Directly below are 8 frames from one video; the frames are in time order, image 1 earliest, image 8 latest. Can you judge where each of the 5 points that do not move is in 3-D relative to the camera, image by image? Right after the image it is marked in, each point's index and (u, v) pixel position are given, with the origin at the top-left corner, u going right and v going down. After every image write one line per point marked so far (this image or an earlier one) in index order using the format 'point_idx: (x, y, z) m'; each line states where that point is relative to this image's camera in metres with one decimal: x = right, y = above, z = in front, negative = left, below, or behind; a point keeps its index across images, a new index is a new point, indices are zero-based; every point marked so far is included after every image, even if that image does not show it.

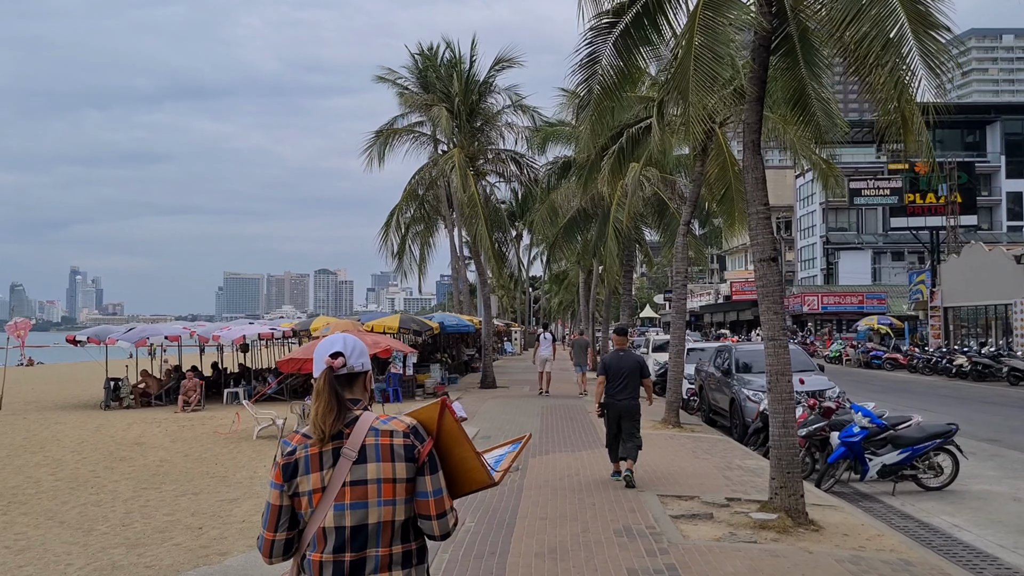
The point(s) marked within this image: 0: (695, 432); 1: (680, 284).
0: (+3.1, -2.4, +13.1) m
1: (+2.9, 0.0, +13.8) m
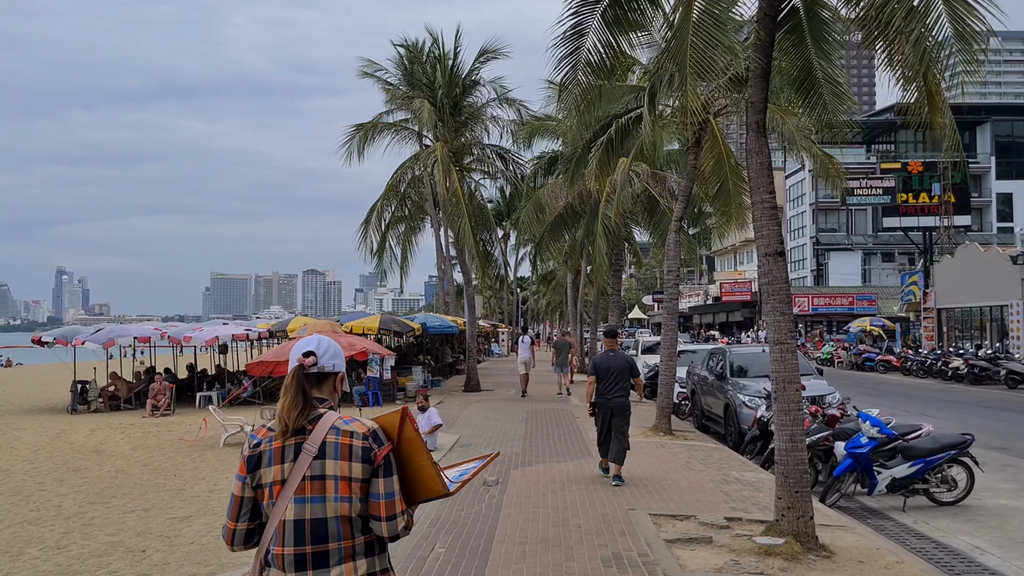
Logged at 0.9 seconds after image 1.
0: (+2.8, -2.4, +12.4) m
1: (+2.6, +0.1, +13.1) m
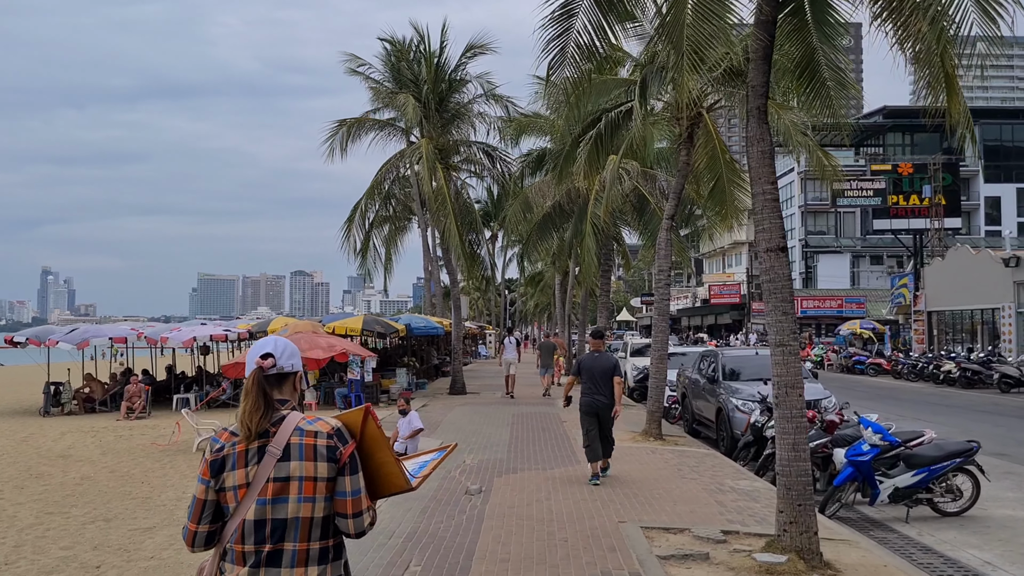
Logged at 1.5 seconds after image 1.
0: (+2.6, -2.4, +12.0) m
1: (+2.4, +0.1, +12.7) m
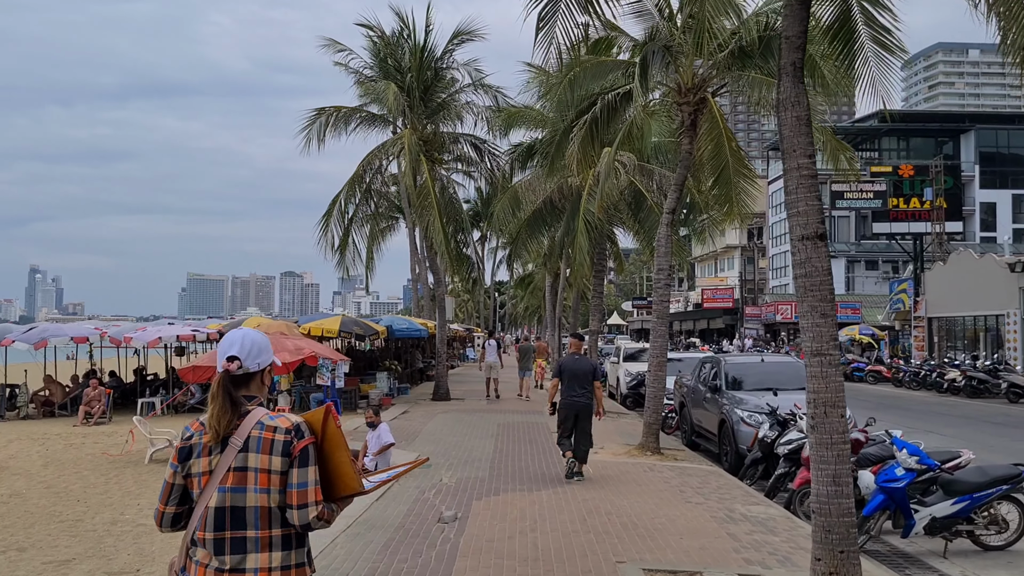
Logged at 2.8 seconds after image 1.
0: (+2.3, -2.4, +11.0) m
1: (+2.2, 0.0, +11.6) m
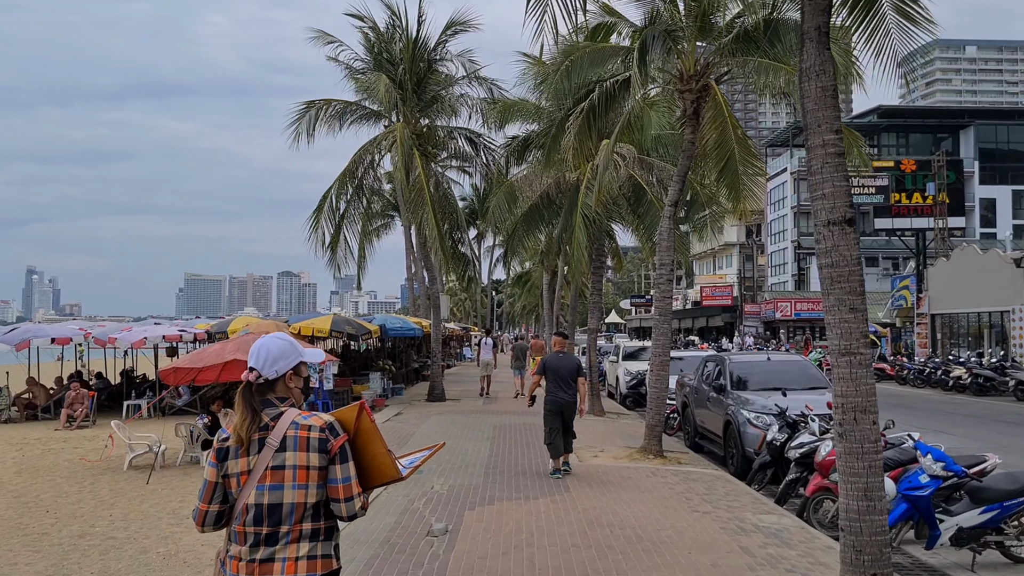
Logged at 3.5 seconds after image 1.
0: (+2.3, -2.3, +10.5) m
1: (+2.1, +0.1, +11.1) m
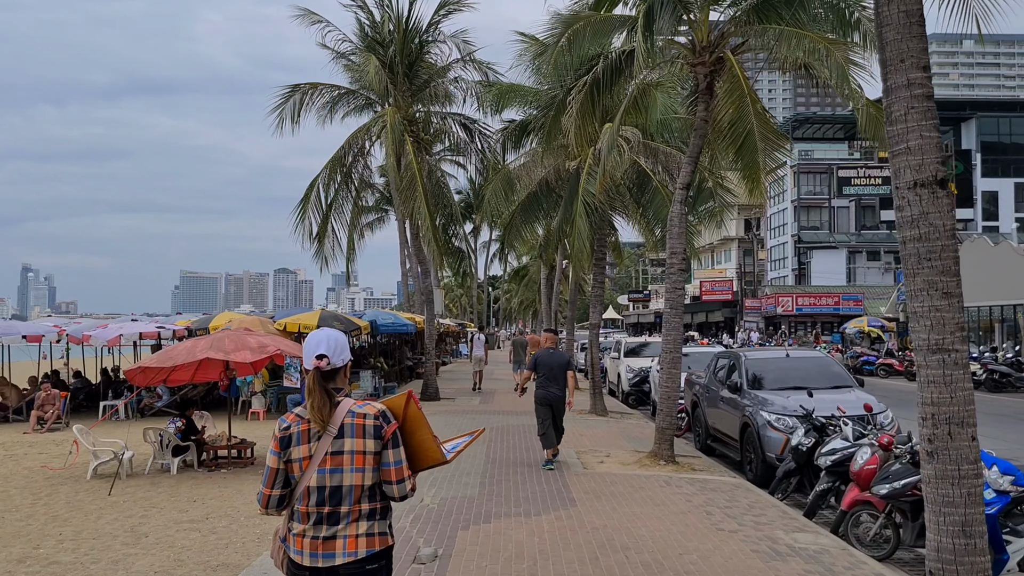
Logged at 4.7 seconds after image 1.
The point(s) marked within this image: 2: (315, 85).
0: (+2.3, -2.2, +9.6) m
1: (+2.1, +0.2, +10.3) m
2: (-4.3, +4.5, +17.5) m
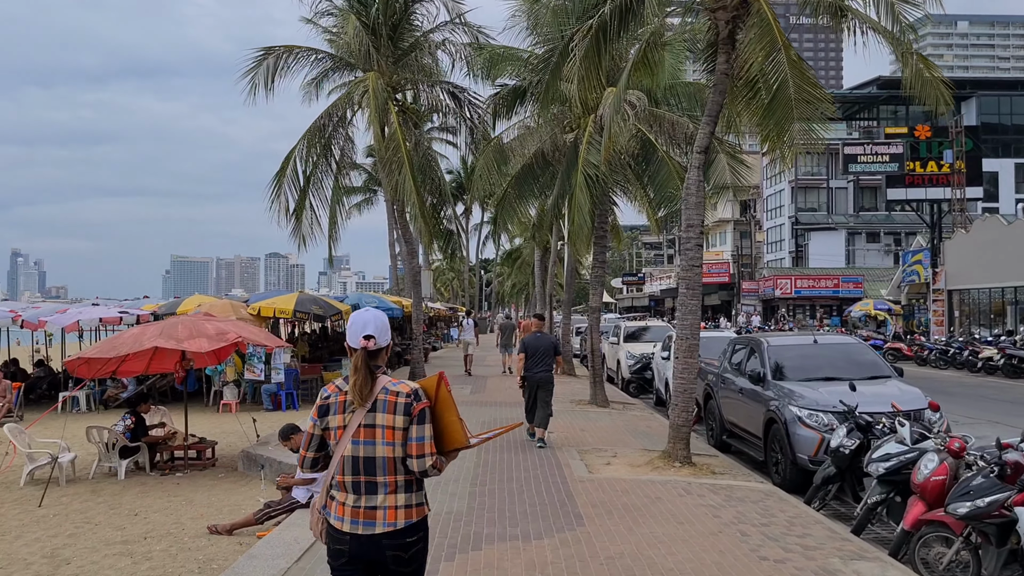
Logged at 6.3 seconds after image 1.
0: (+2.2, -2.0, +8.4) m
1: (+2.0, +0.5, +9.0) m
2: (-4.5, +4.9, +16.1) m
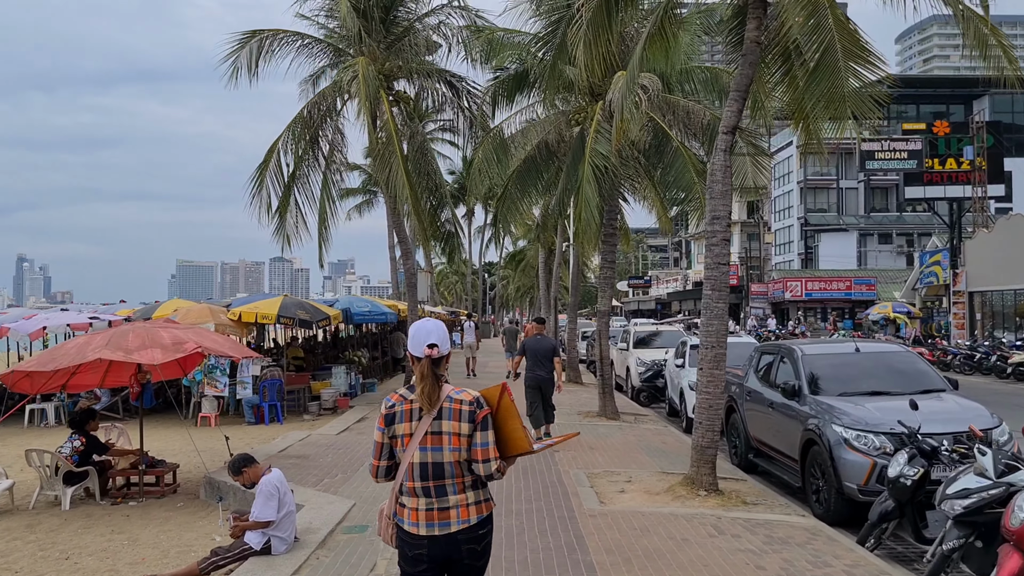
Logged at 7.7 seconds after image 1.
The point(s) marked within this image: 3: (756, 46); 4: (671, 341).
0: (+2.2, -2.0, +7.3) m
1: (+2.0, +0.5, +7.9) m
2: (-4.5, +4.8, +15.0) m
3: (+2.4, +2.4, +7.6) m
4: (+3.5, -1.2, +17.4) m
